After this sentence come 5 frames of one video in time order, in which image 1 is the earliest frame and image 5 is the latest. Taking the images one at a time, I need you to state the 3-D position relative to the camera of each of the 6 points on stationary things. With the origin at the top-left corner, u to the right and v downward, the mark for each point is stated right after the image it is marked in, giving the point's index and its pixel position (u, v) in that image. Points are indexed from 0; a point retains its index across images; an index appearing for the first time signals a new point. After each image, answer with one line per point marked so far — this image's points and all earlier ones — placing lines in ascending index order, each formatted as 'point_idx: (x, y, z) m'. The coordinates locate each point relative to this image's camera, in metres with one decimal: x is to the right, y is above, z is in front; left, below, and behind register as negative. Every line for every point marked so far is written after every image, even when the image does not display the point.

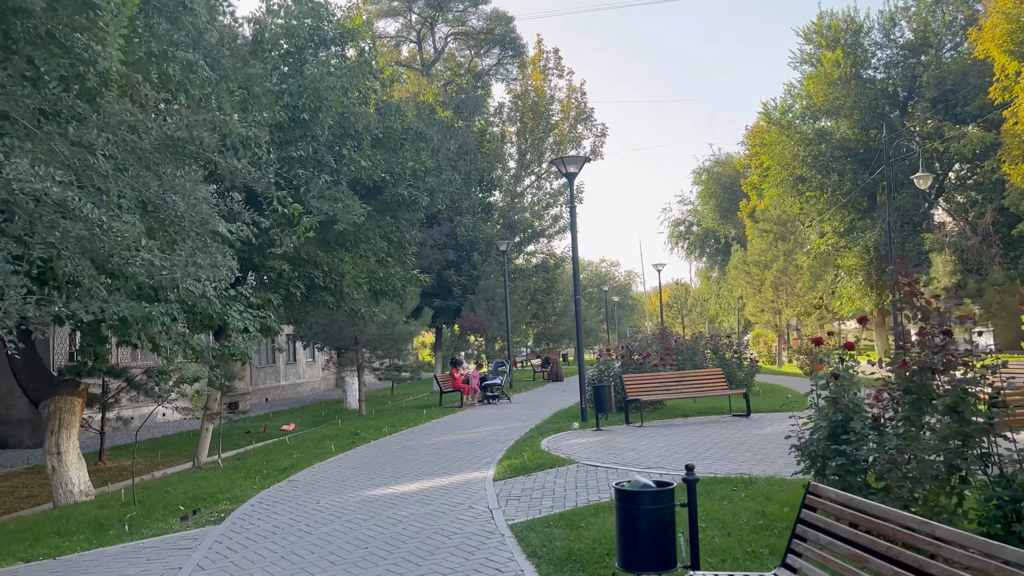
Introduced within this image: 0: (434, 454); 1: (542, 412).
0: (-1.0, -2.2, +11.1) m
1: (+0.7, -2.4, +16.8) m
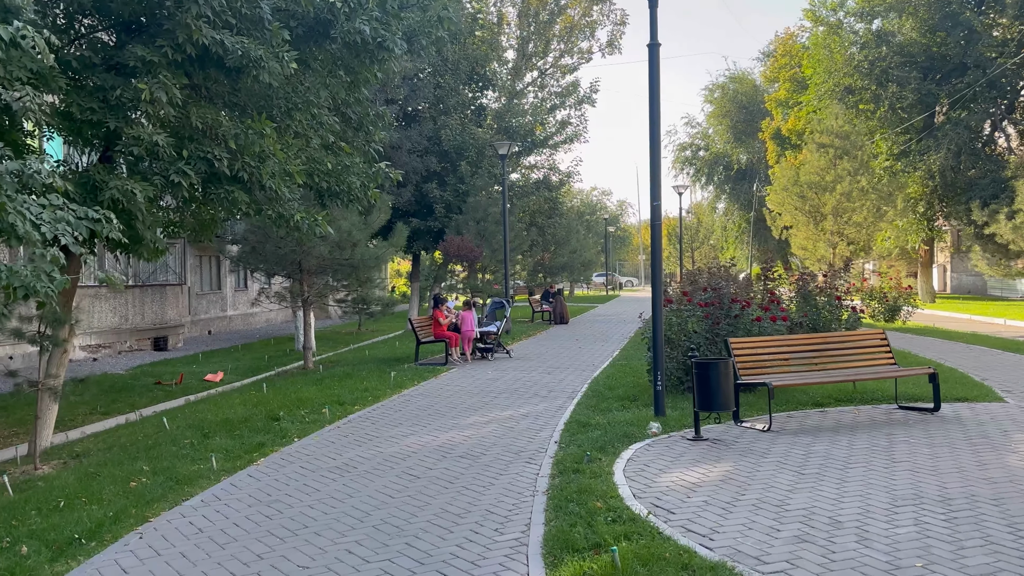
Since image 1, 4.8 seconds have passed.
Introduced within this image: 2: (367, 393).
0: (-0.7, -1.4, +5.6) m
1: (+0.8, -1.2, +11.3) m
2: (-1.7, -1.3, +10.3) m
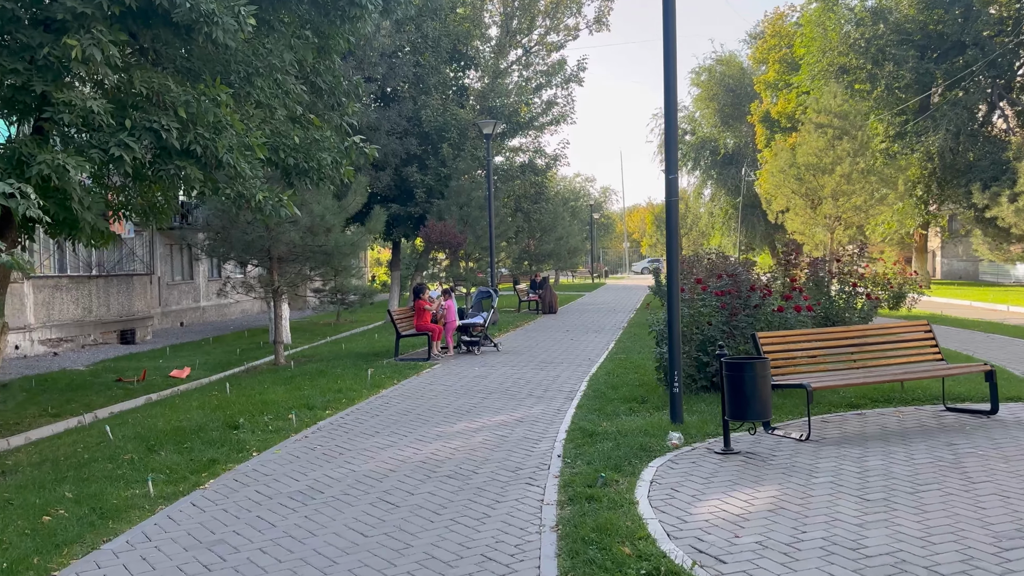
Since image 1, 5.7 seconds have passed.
0: (-0.7, -1.3, +4.5) m
1: (+0.7, -1.1, +10.3) m
2: (-1.8, -1.1, +9.2) m
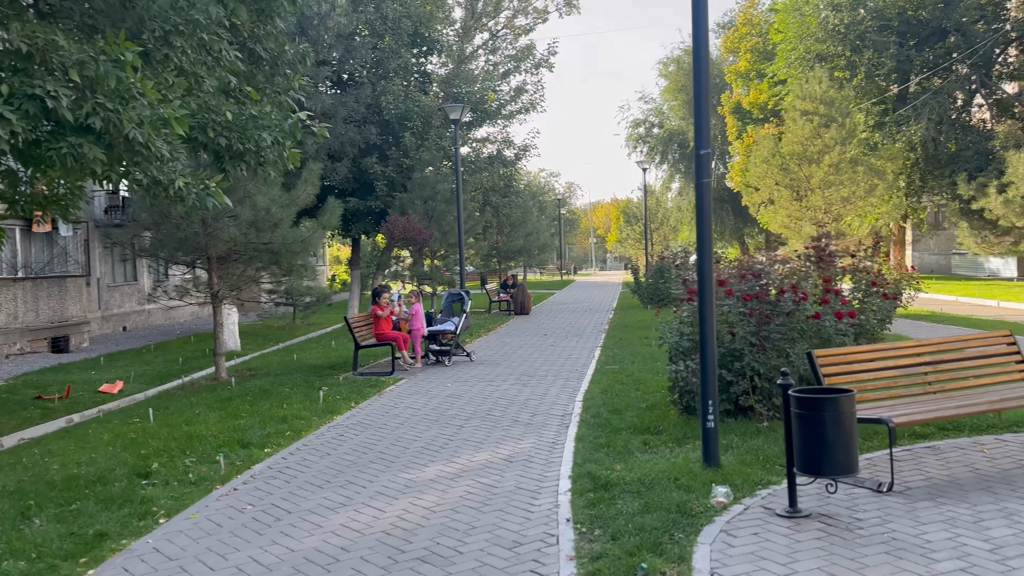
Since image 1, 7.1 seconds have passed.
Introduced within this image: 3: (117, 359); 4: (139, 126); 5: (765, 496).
0: (-0.7, -1.4, +3.0) m
1: (+0.5, -1.1, +8.8) m
2: (-2.0, -1.2, +7.5) m
3: (-8.8, -1.6, +18.9) m
4: (-3.0, +1.3, +6.7) m
5: (+1.4, -1.1, +4.7) m
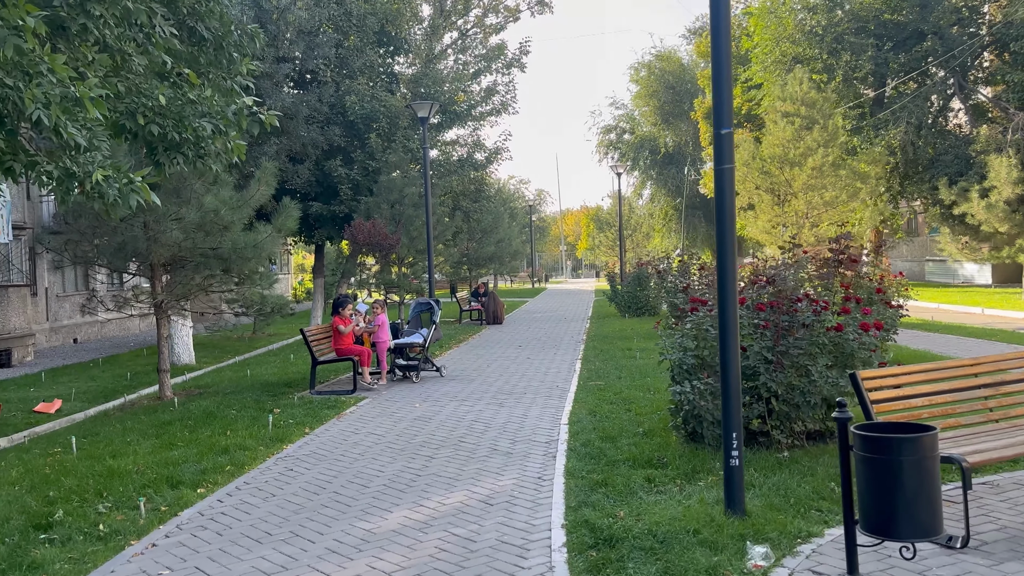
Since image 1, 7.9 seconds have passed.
0: (-0.7, -1.4, +2.0) m
1: (+0.2, -1.2, +7.8) m
2: (-2.2, -1.3, +6.5) m
3: (-9.3, -1.8, +17.6) m
4: (-3.1, +1.2, +5.7) m
5: (+1.3, -1.2, +3.8) m
